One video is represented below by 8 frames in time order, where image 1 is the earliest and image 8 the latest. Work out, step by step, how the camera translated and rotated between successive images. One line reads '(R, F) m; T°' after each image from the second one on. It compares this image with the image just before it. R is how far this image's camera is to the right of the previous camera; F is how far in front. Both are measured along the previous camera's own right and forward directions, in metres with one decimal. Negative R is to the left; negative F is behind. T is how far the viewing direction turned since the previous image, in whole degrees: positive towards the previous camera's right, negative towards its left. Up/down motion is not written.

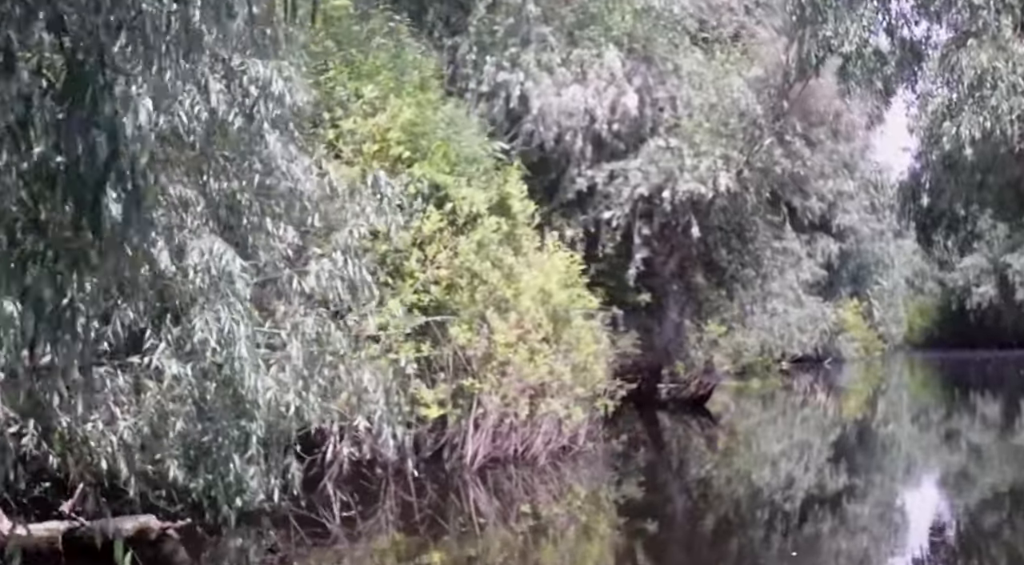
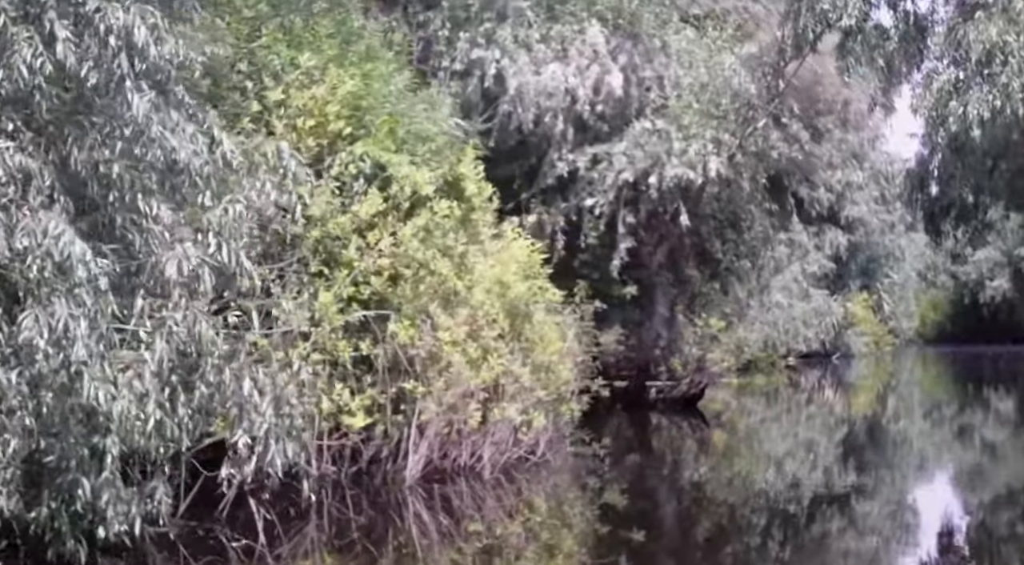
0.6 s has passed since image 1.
(+0.5, +1.4) m; 0°
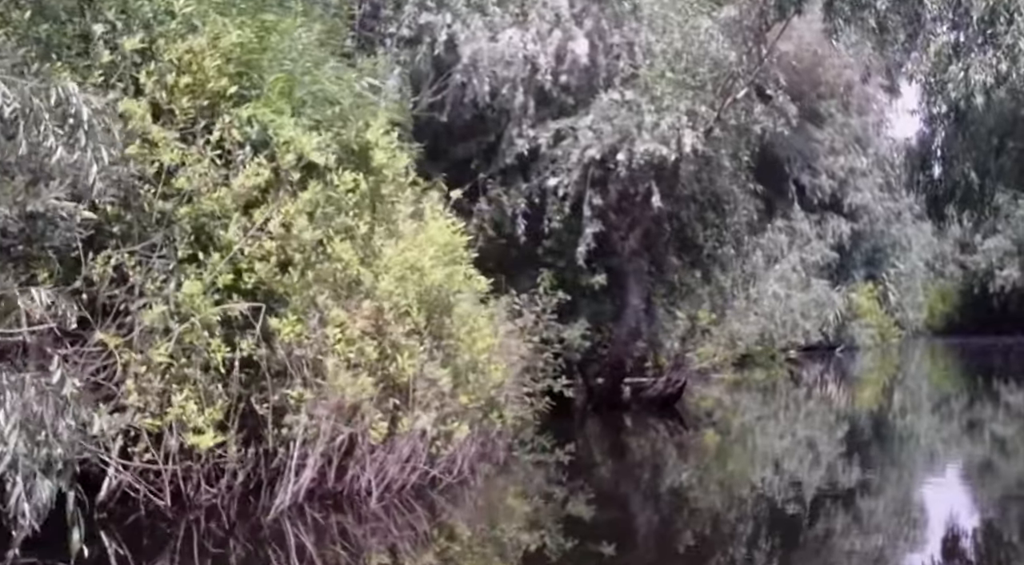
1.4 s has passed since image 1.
(+0.7, +1.9) m; 0°
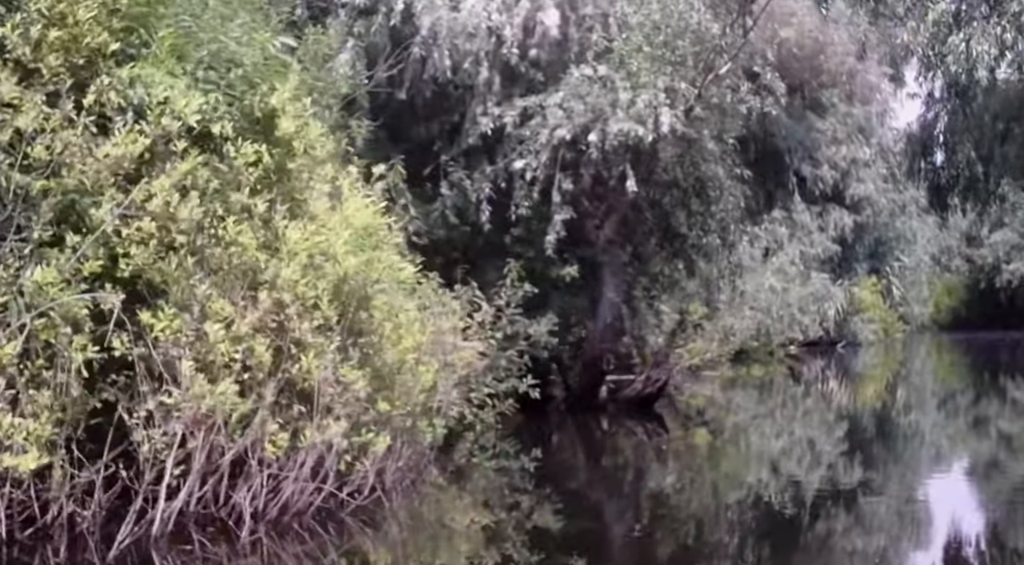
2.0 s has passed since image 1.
(+0.5, +1.5) m; 0°
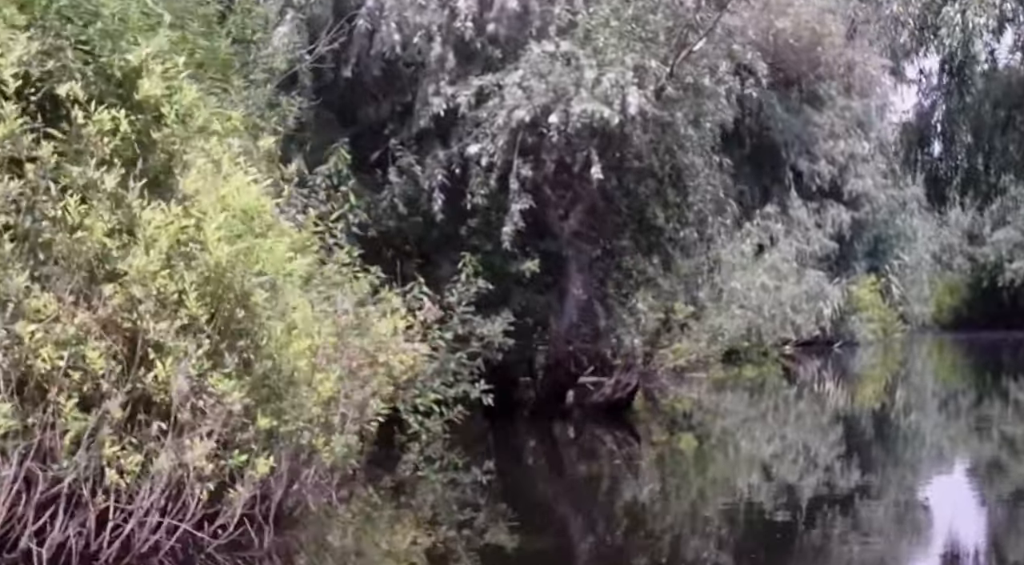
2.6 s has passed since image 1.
(+0.5, +1.5) m; 0°
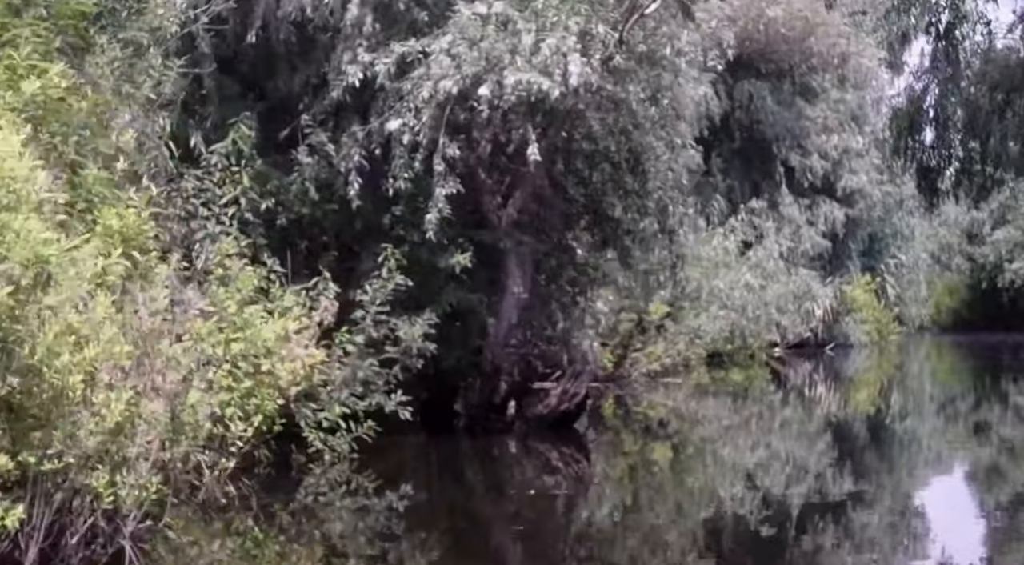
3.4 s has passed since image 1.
(+0.7, +2.0) m; 0°
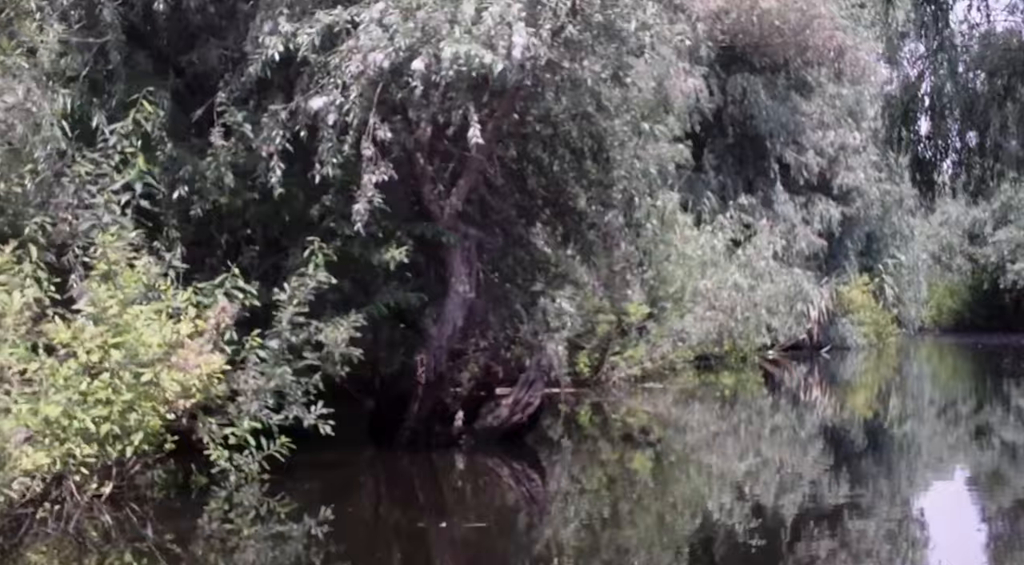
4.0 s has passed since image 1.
(+0.5, +1.5) m; 0°
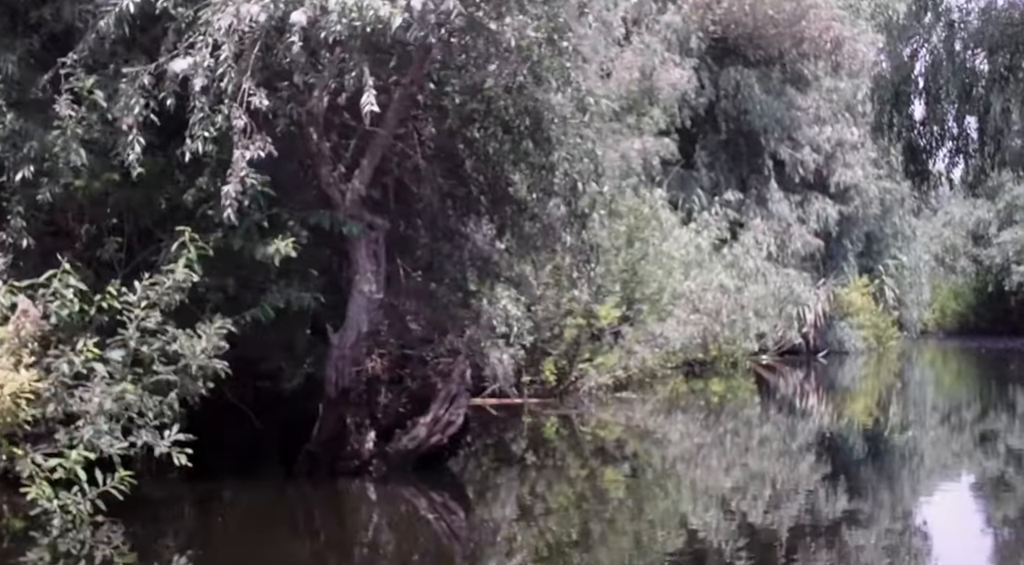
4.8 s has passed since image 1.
(+0.7, +2.1) m; 0°
